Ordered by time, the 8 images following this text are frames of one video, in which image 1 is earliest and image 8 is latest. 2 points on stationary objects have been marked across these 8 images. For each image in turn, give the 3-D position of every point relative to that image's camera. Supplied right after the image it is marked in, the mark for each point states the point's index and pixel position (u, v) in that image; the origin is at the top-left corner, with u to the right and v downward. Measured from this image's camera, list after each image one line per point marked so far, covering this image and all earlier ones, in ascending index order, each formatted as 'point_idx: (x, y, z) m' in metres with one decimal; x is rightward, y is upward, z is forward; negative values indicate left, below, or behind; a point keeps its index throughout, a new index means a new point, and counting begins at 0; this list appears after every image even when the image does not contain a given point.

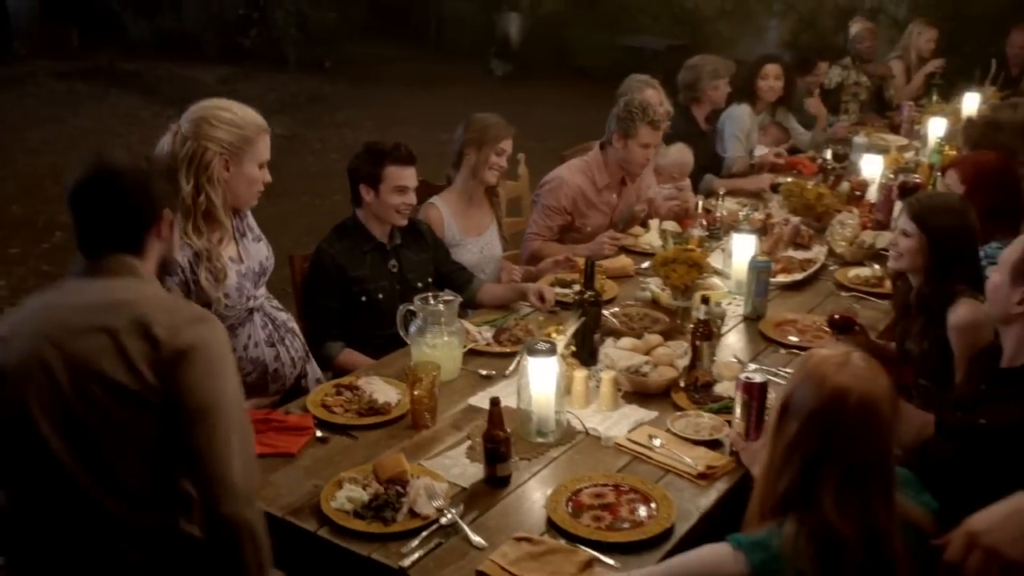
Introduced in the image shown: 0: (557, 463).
0: (+0.1, -0.4, +2.1) m
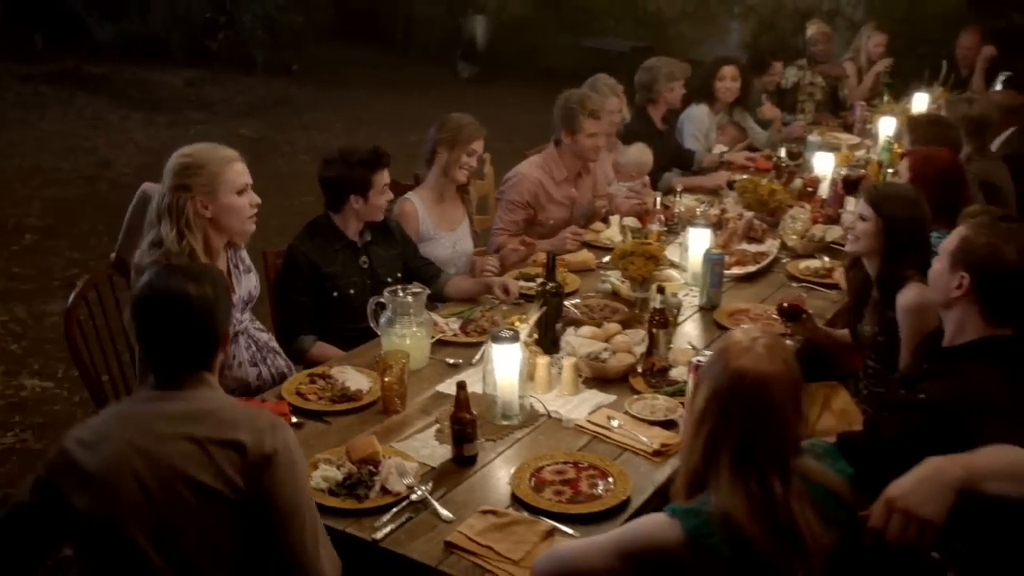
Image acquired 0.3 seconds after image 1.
0: (0.0, -0.4, +2.2) m
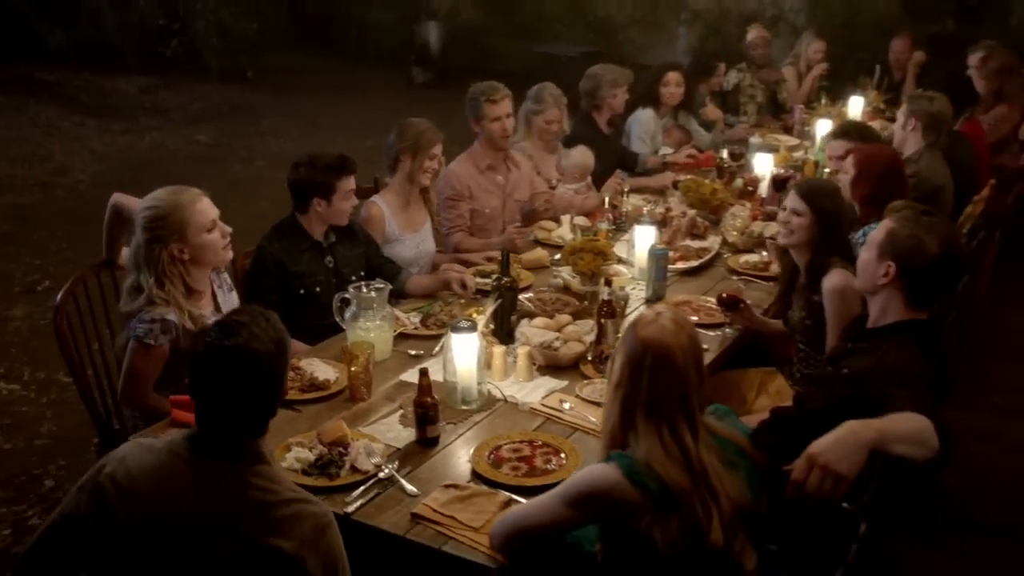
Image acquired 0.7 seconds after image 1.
0: (-0.1, -0.3, +2.4) m
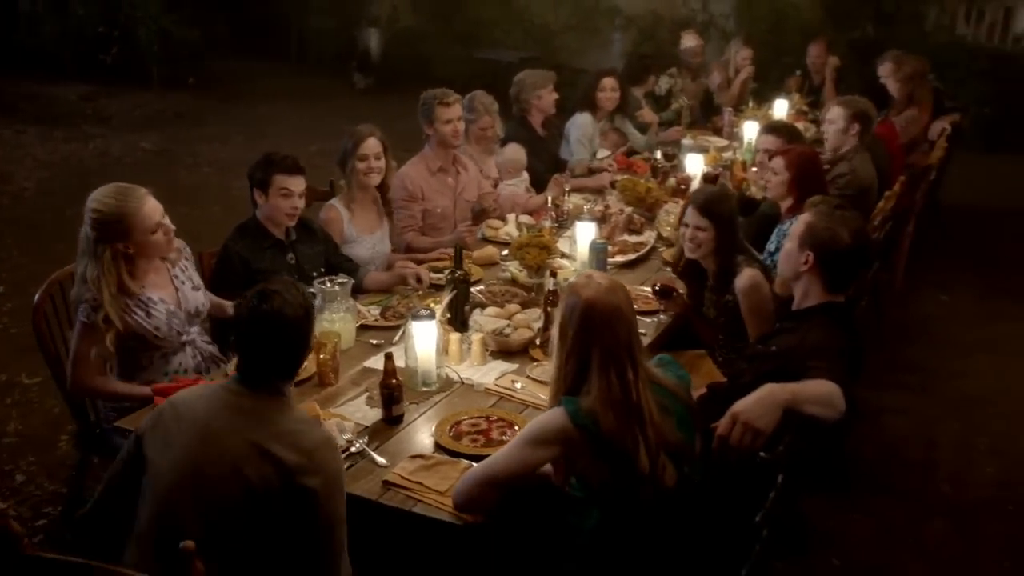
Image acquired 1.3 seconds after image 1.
0: (-0.2, -0.3, +2.6) m
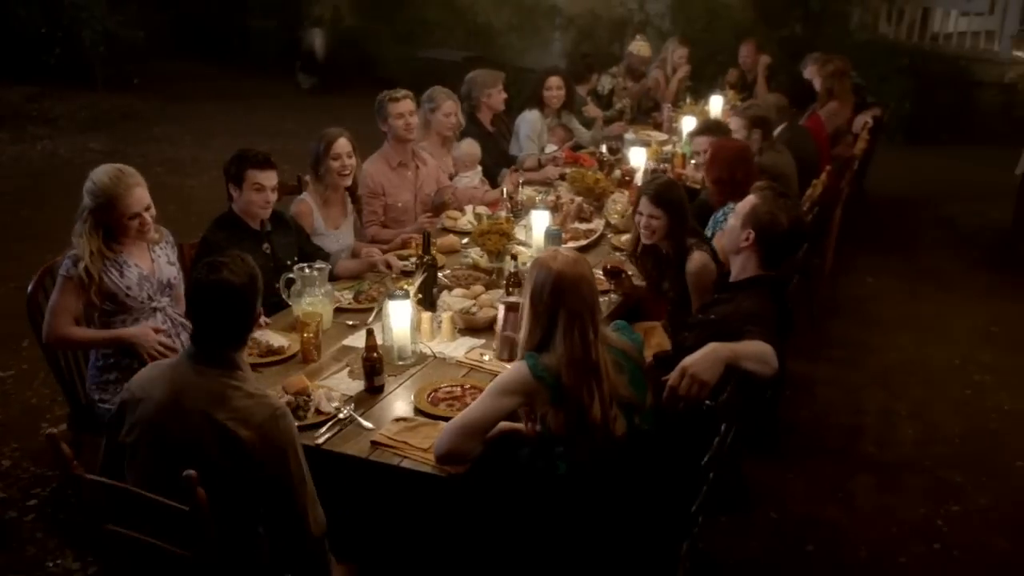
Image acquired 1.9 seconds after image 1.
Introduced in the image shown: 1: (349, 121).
0: (-0.3, -0.3, +2.9) m
1: (-1.7, +1.7, +10.4) m
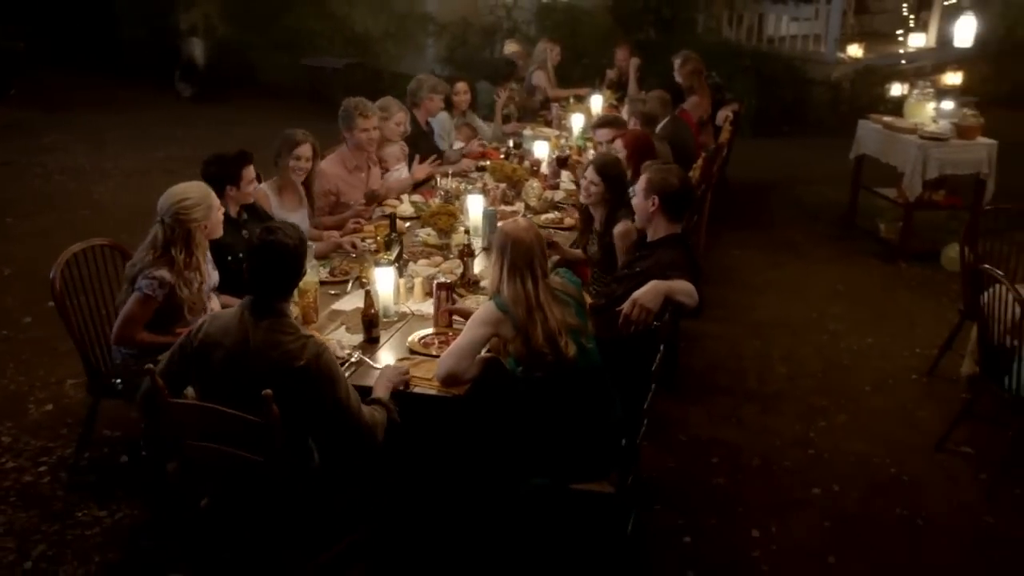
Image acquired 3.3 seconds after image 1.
0: (-0.4, -0.1, +3.5) m
1: (-3.0, +1.7, +10.7) m
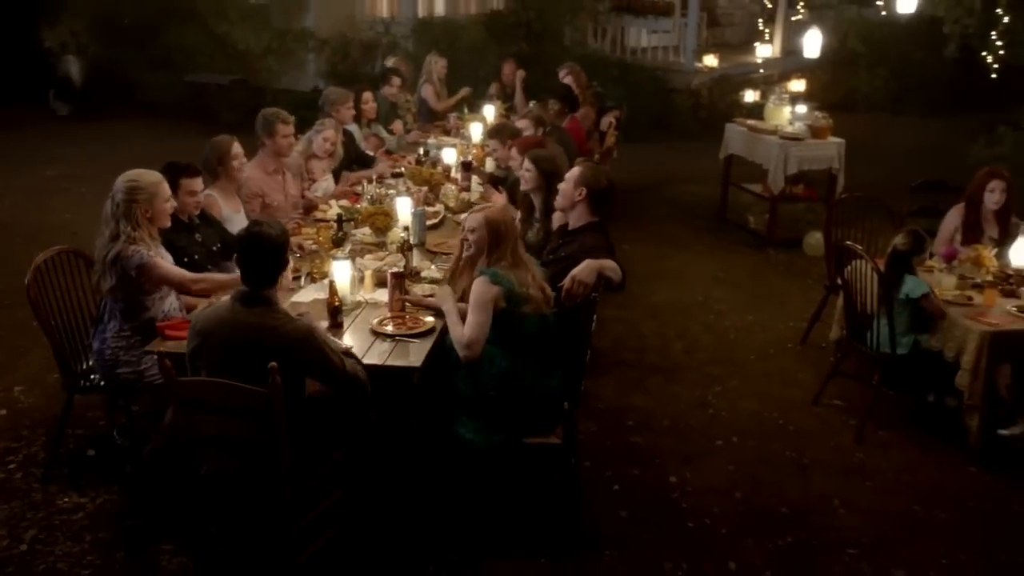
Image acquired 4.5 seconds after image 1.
0: (-0.6, -0.1, +3.9) m
1: (-4.2, +1.6, +10.7) m
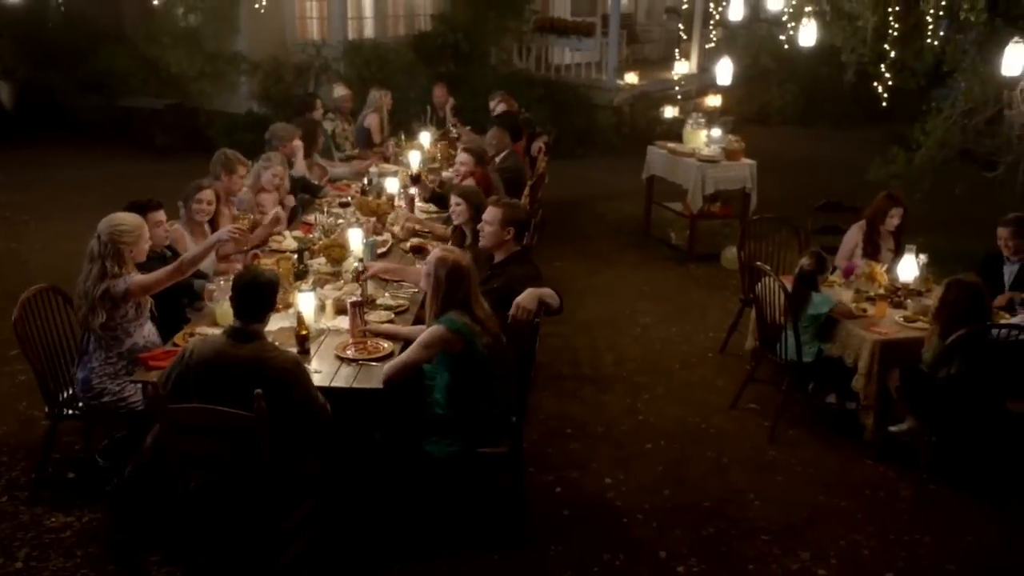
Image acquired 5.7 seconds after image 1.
0: (-0.8, -0.2, +4.3) m
1: (-4.9, +1.3, +10.8) m
